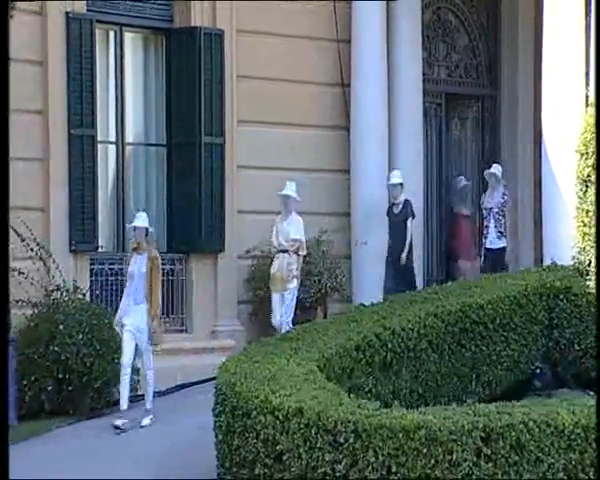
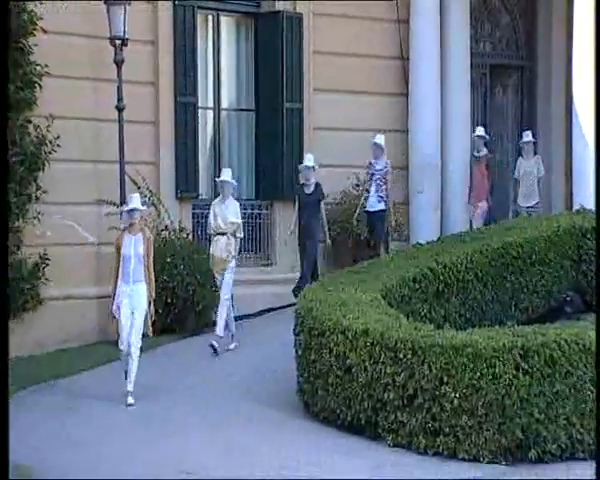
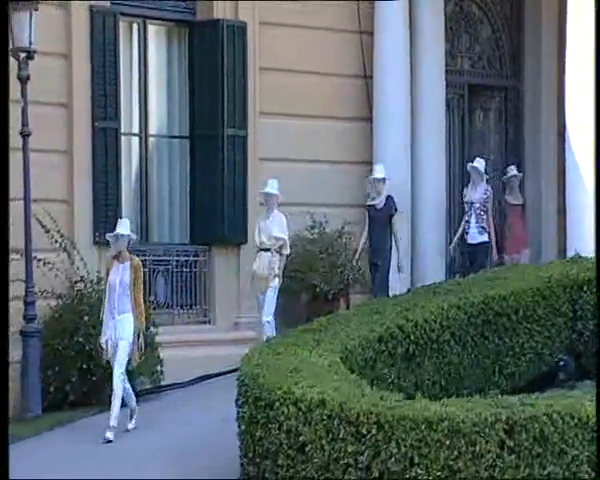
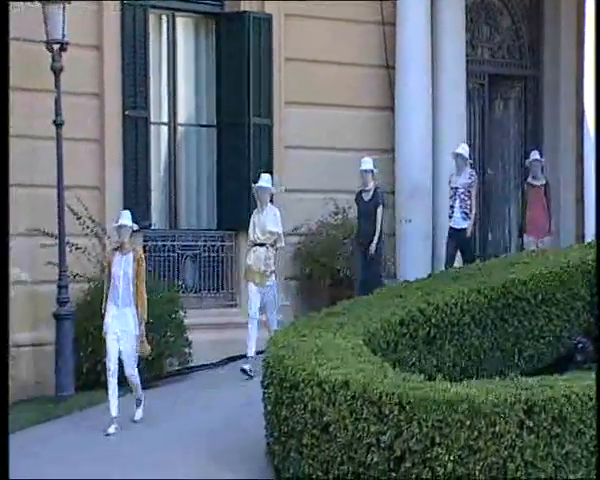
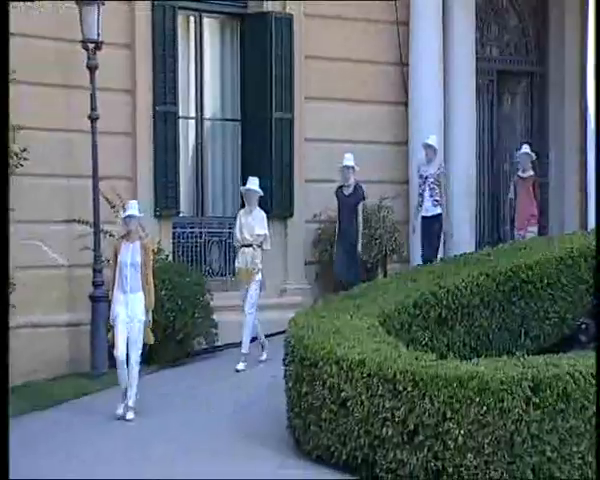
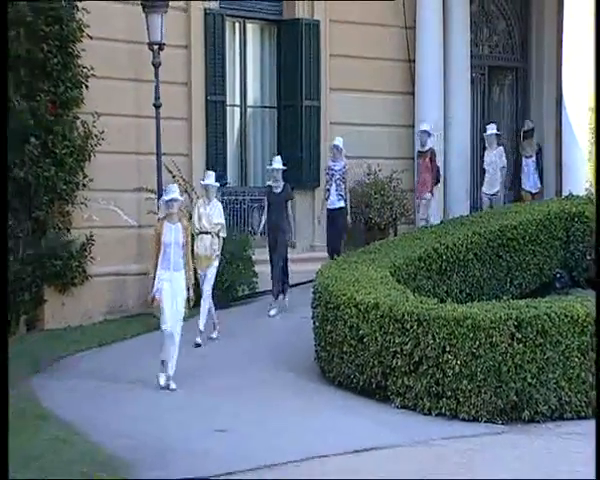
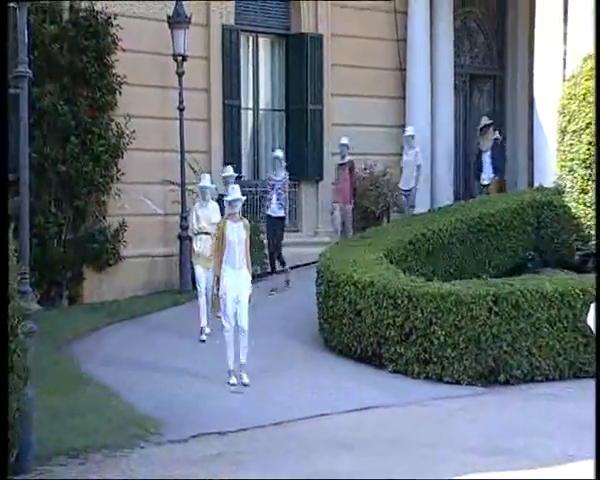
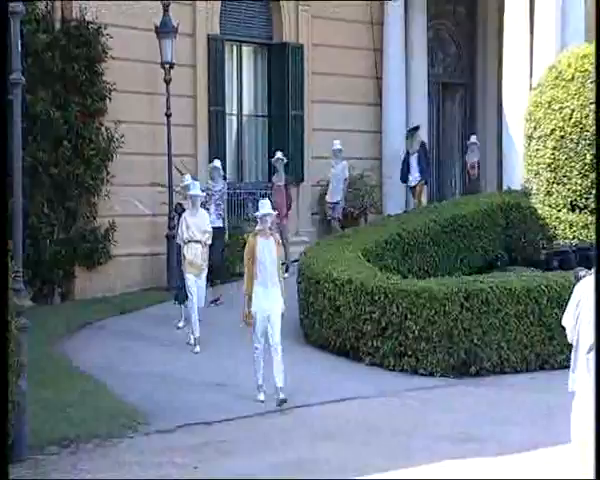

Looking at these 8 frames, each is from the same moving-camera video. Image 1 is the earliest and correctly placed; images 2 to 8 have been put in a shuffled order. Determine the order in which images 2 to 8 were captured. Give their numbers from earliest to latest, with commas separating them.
3, 4, 5, 2, 6, 7, 8
